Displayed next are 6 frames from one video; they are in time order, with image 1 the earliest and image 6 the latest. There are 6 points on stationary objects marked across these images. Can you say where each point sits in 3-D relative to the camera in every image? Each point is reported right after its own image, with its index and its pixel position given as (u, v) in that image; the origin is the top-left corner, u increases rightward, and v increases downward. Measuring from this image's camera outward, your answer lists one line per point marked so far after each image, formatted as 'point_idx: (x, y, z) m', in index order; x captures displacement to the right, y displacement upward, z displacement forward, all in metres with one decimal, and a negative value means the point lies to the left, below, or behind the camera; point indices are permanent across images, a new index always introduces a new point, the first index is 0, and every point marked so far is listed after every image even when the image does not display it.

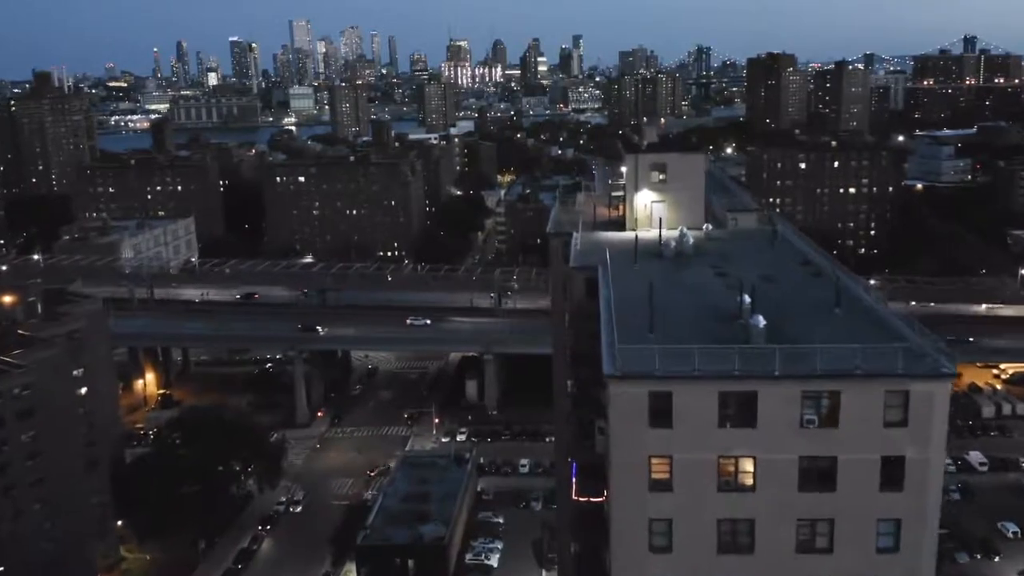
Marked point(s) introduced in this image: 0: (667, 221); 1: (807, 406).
0: (+1.7, +0.7, +9.6) m
1: (+1.7, -0.7, +5.1) m
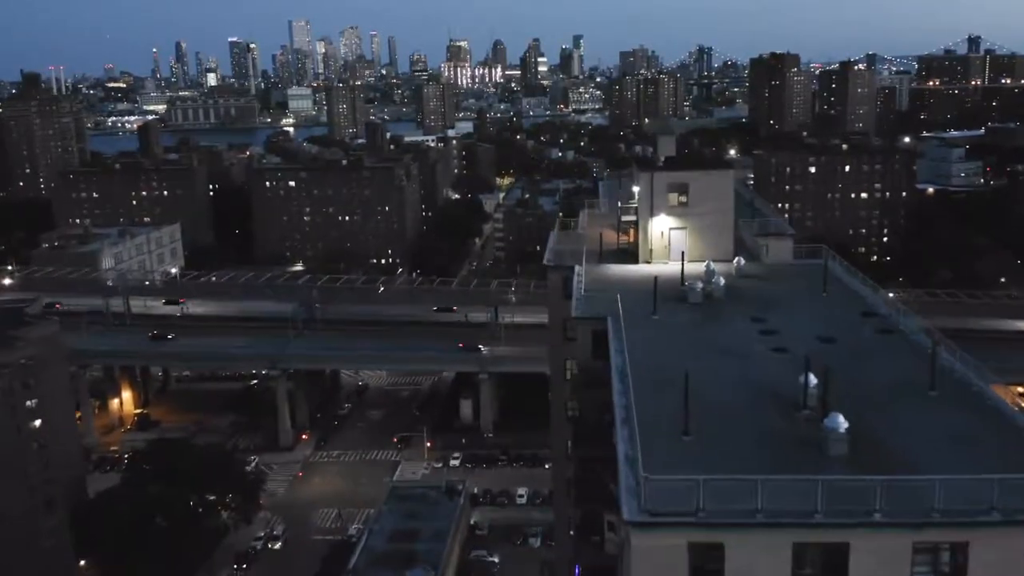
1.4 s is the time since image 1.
0: (+1.6, +0.3, +7.9) m
1: (+1.6, -1.1, +3.5) m
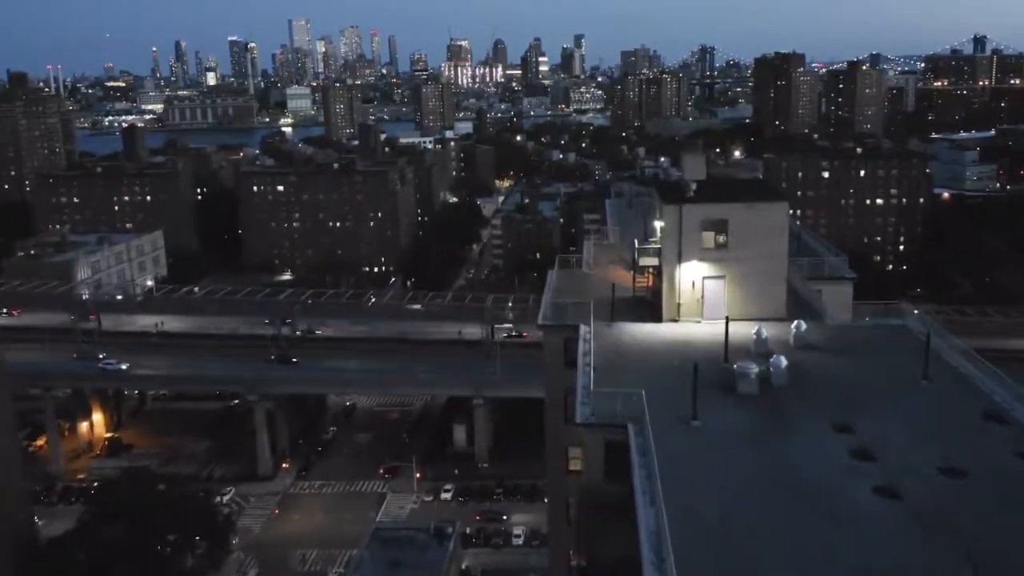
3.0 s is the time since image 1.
0: (+1.5, -0.1, +6.1) m
1: (+1.5, -1.5, +1.6) m
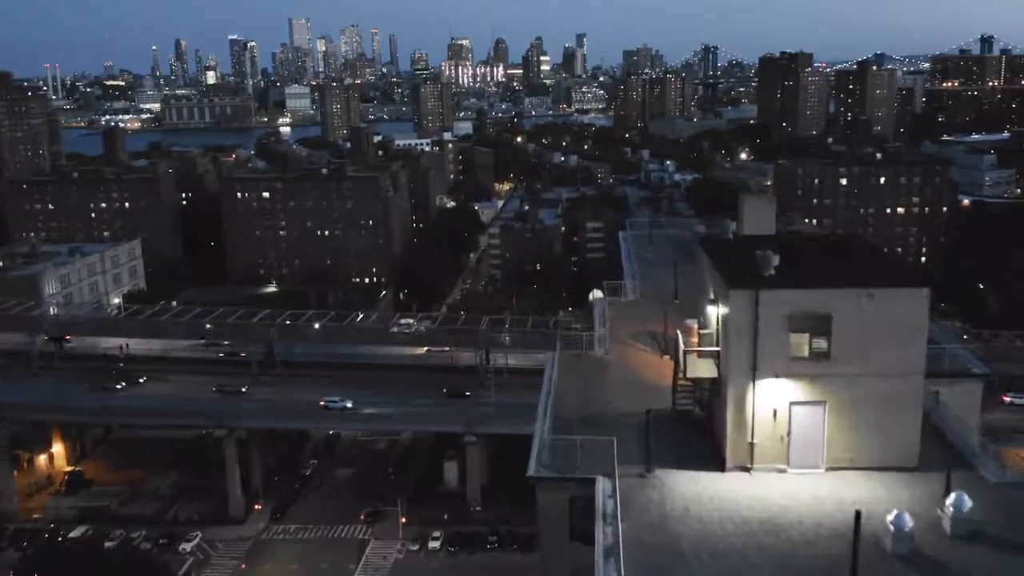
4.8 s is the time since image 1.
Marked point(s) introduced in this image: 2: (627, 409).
0: (+1.4, -0.7, +3.9) m
1: (+1.4, -2.1, -0.6) m
2: (+0.6, -0.6, +4.7) m
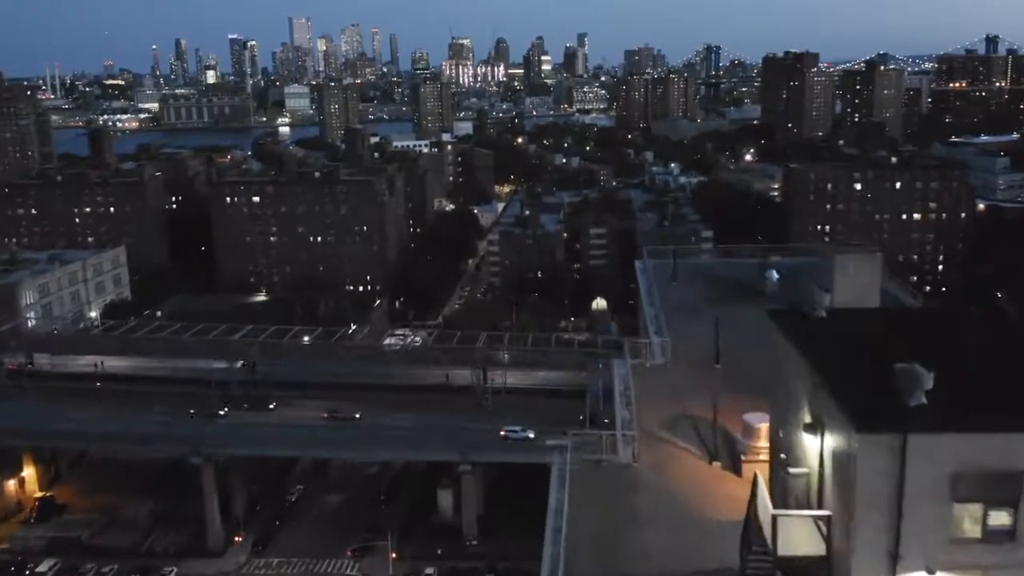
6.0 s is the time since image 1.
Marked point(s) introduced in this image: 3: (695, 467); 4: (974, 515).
0: (+1.3, -1.1, +2.4) m
1: (+1.3, -2.5, -2.1) m
2: (+0.6, -1.0, +3.2) m
3: (+0.8, -0.8, +4.0) m
4: (+1.3, -0.6, +2.3) m
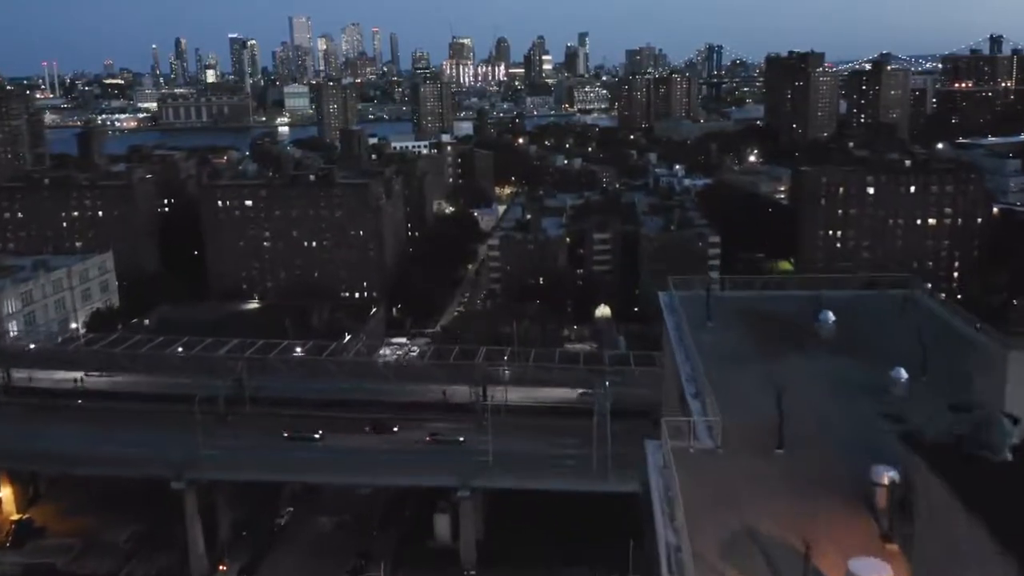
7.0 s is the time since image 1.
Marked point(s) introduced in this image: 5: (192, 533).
0: (+1.4, -1.4, +1.3) m
1: (+1.4, -2.8, -3.2) m
2: (+0.6, -1.3, +2.1) m
3: (+0.8, -1.1, +2.9) m
4: (+1.3, -0.9, +1.2) m
5: (-6.6, -5.1, +18.4) m
